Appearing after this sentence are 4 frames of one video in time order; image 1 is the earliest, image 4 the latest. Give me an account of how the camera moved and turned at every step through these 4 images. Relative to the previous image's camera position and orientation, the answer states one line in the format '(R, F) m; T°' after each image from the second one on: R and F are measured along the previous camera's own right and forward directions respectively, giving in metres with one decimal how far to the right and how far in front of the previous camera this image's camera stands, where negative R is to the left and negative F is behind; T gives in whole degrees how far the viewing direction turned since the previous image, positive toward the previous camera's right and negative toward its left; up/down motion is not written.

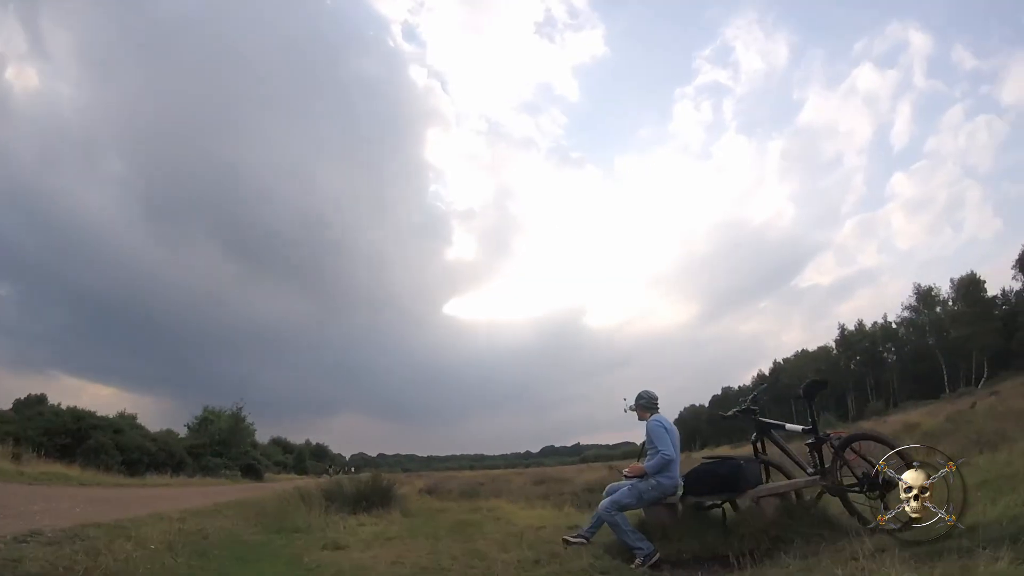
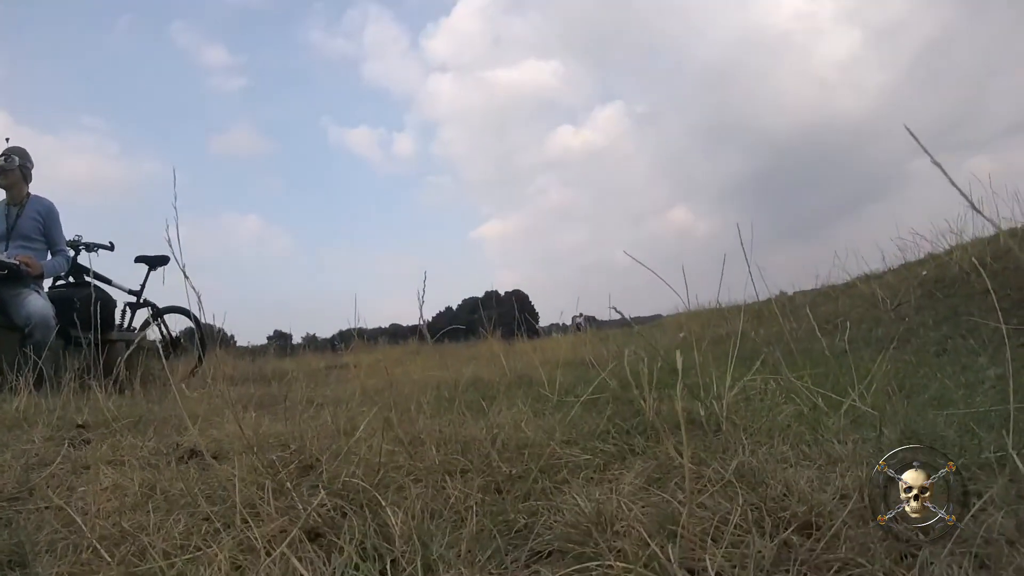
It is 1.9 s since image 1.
(+2.4, -1.6) m; -12°
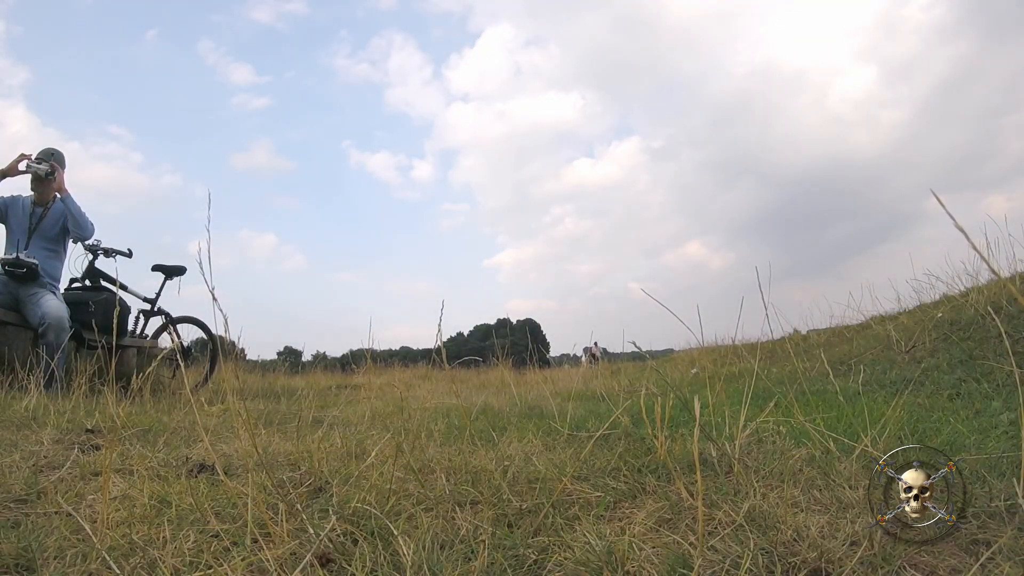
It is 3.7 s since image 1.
(0.0, 0.0) m; -1°
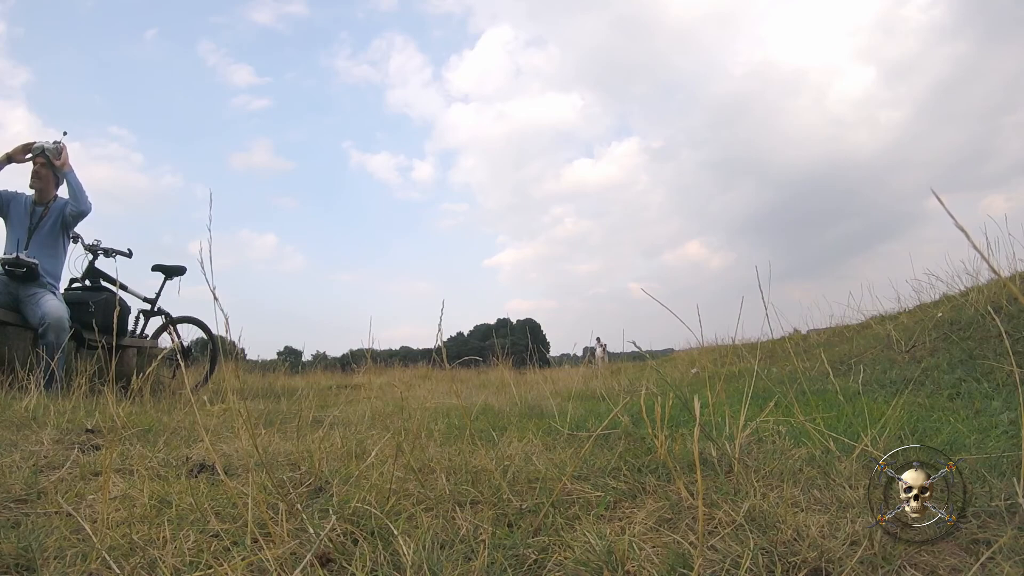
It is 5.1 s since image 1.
(0.0, 0.0) m; 0°
